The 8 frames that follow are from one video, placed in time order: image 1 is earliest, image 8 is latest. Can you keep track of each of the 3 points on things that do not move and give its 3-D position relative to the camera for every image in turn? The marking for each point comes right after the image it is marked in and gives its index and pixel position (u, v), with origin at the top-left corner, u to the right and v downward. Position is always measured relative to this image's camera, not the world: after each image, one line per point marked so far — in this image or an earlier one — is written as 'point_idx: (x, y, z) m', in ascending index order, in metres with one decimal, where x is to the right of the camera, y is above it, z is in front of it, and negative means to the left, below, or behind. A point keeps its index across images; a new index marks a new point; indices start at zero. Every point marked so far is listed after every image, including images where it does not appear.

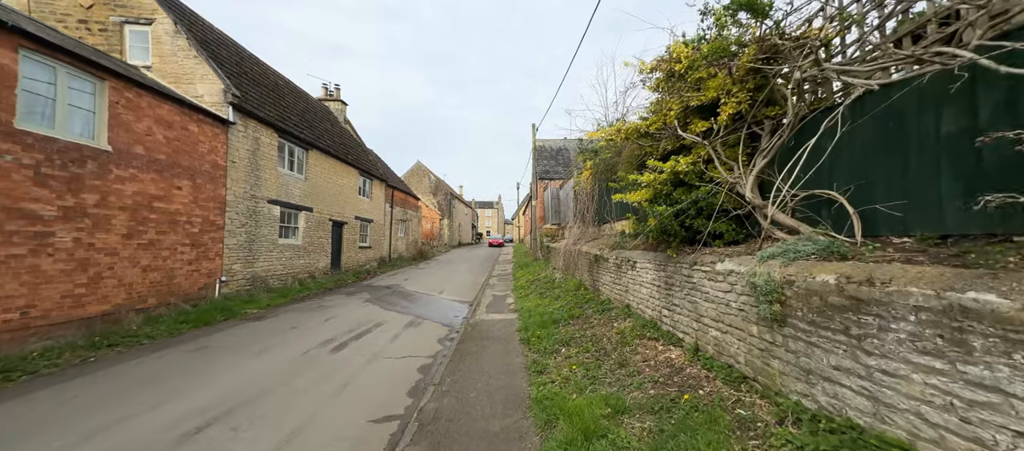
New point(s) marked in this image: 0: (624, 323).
0: (+1.6, -1.4, +4.6) m
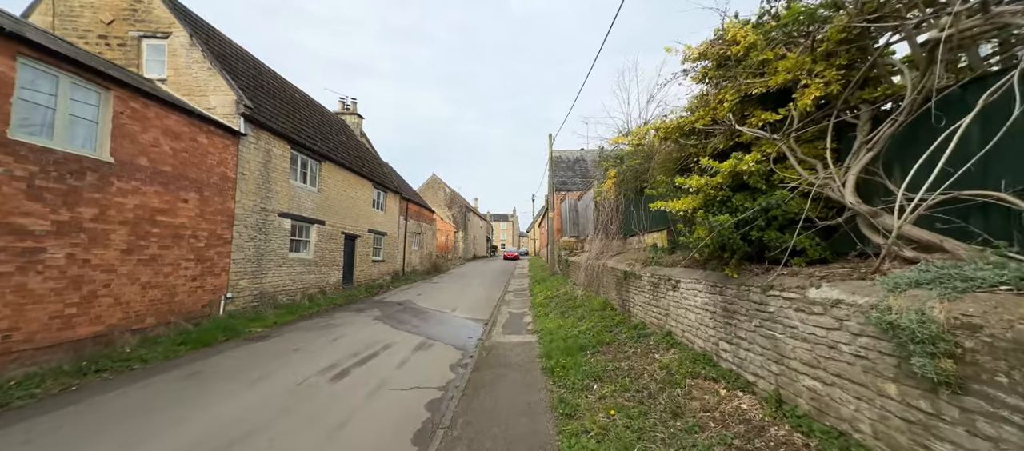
0: (+1.9, -1.6, +3.9) m
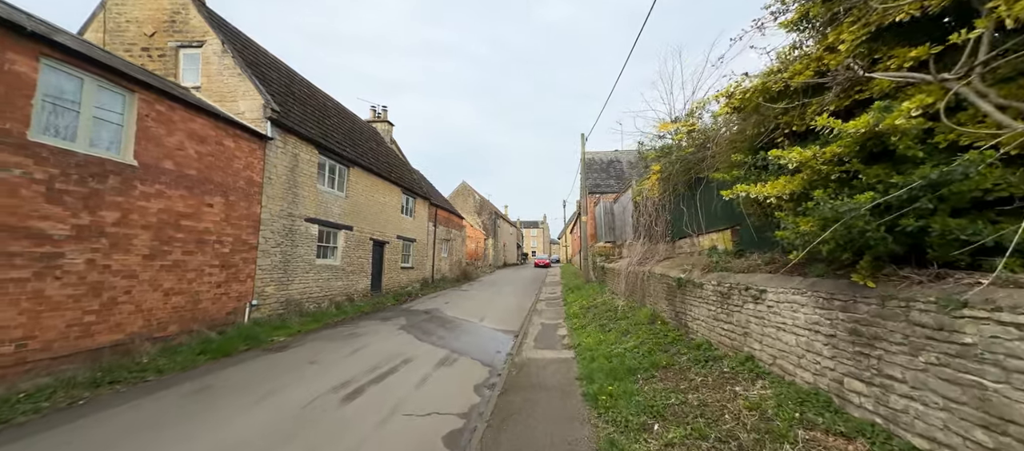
0: (+2.3, -1.5, +2.9) m
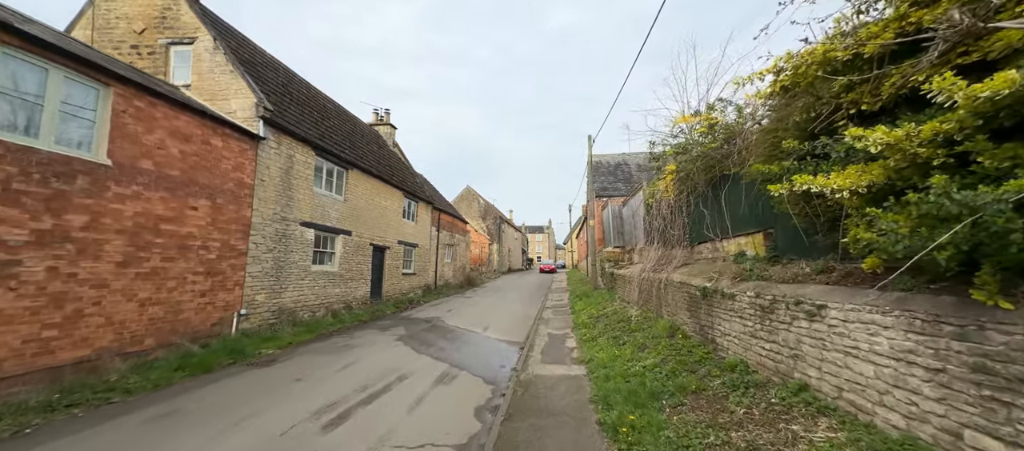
0: (+2.3, -1.5, +2.4) m
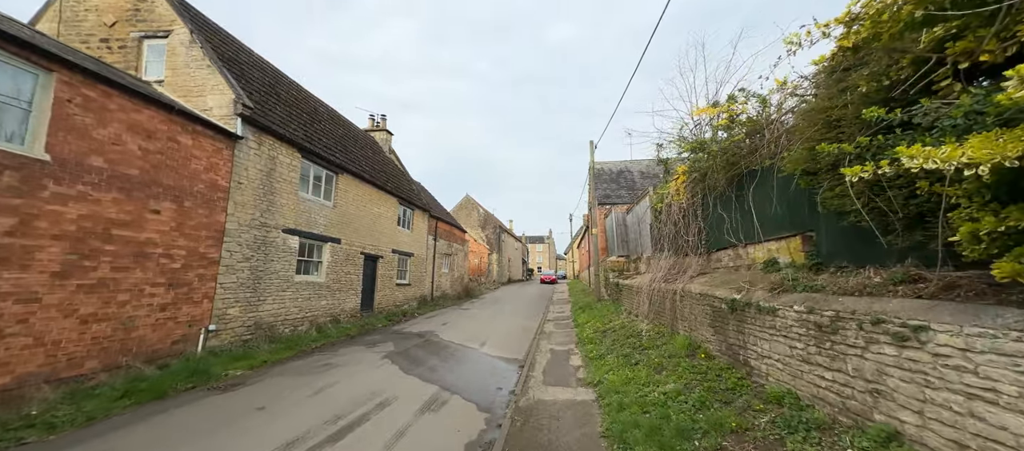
0: (+2.3, -1.5, +1.7) m
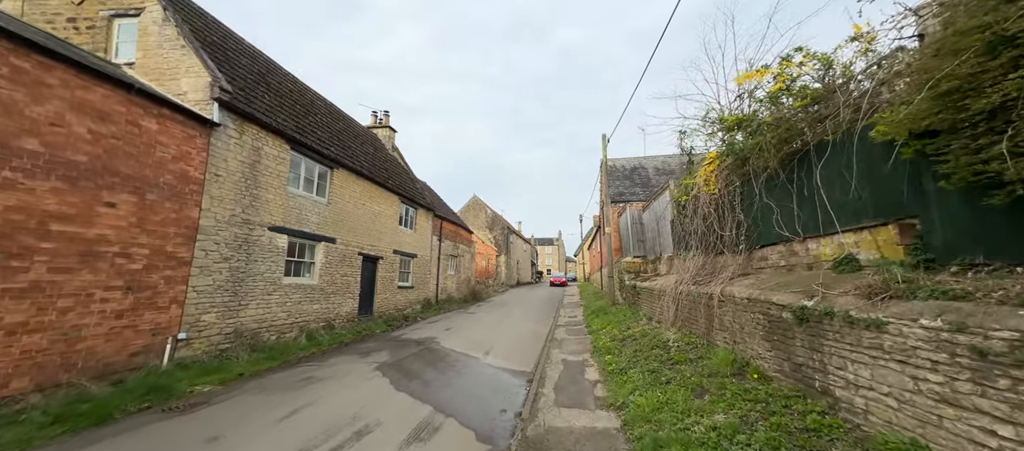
0: (+2.3, -1.3, +0.7) m
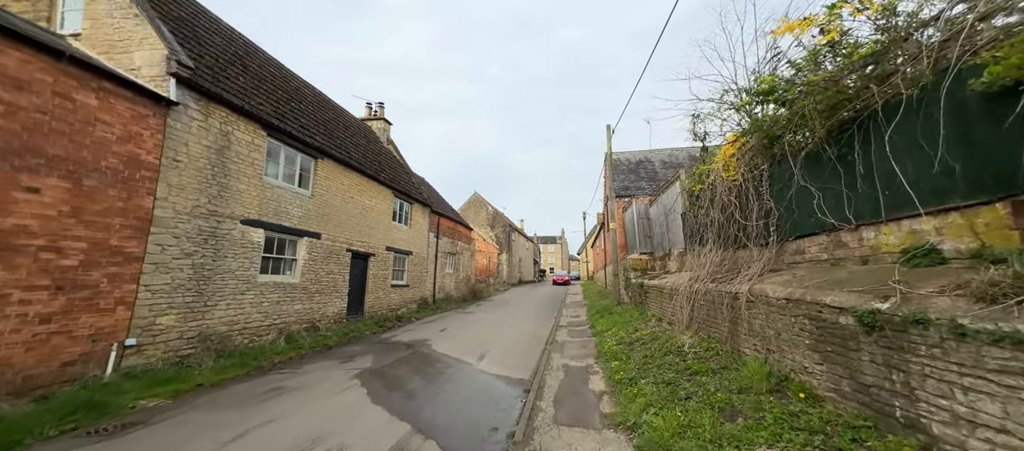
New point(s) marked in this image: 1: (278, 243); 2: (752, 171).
0: (+2.1, -1.2, 0.0) m
1: (-6.0, -0.4, +8.1) m
2: (+4.1, +0.9, +5.5) m
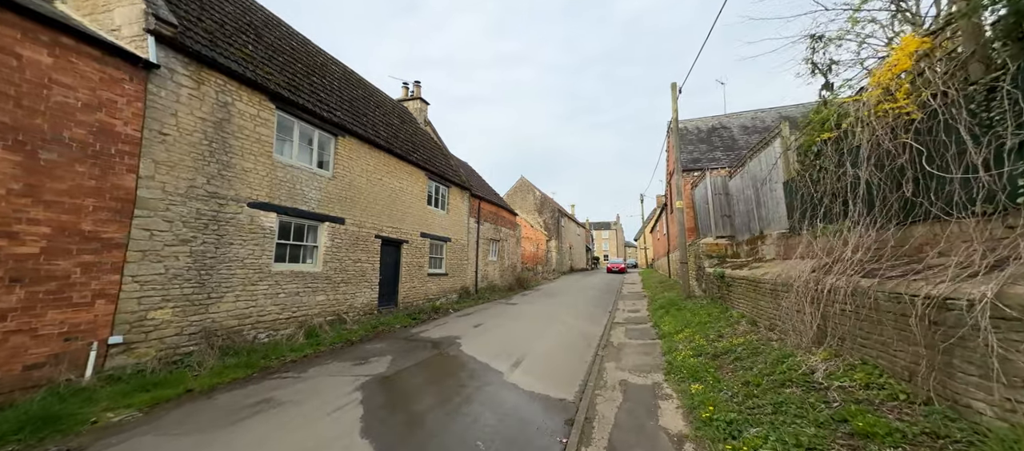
0: (+1.6, -1.0, -1.9) m
1: (-5.1, -0.1, +7.4) m
2: (+4.4, +1.4, +3.2) m
